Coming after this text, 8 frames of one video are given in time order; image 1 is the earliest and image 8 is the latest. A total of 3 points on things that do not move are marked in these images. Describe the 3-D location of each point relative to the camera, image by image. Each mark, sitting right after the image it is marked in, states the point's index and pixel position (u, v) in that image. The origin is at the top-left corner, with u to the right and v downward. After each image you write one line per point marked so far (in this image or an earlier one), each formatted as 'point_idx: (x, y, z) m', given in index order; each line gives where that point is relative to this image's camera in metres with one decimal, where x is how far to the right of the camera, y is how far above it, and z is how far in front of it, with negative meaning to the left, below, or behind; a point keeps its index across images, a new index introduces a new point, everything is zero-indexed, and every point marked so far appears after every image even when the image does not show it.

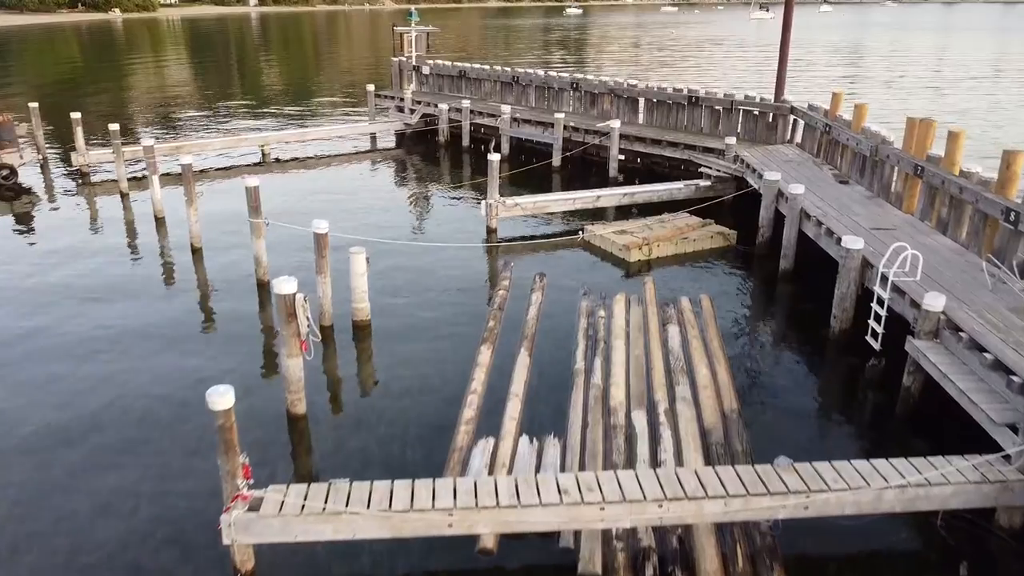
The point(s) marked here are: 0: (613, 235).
0: (+2.0, +1.0, +15.5) m
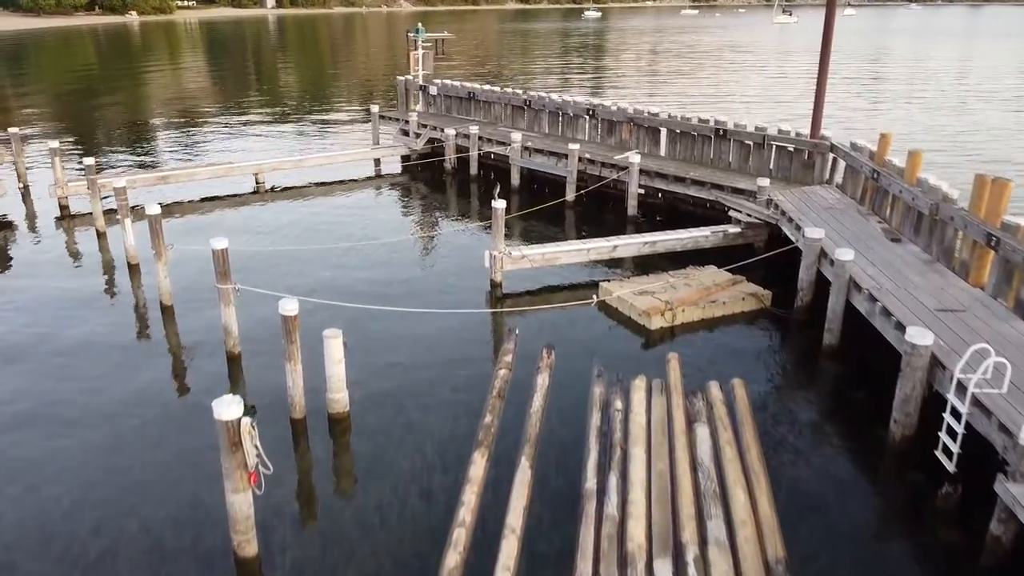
0: (+2.1, -0.1, +13.8) m
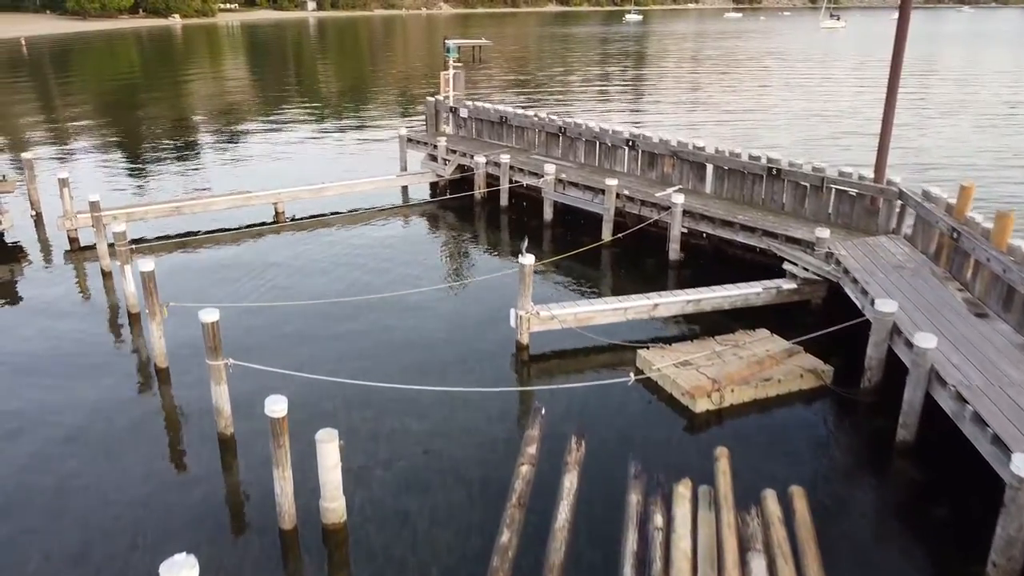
0: (+2.5, -1.2, +12.3) m
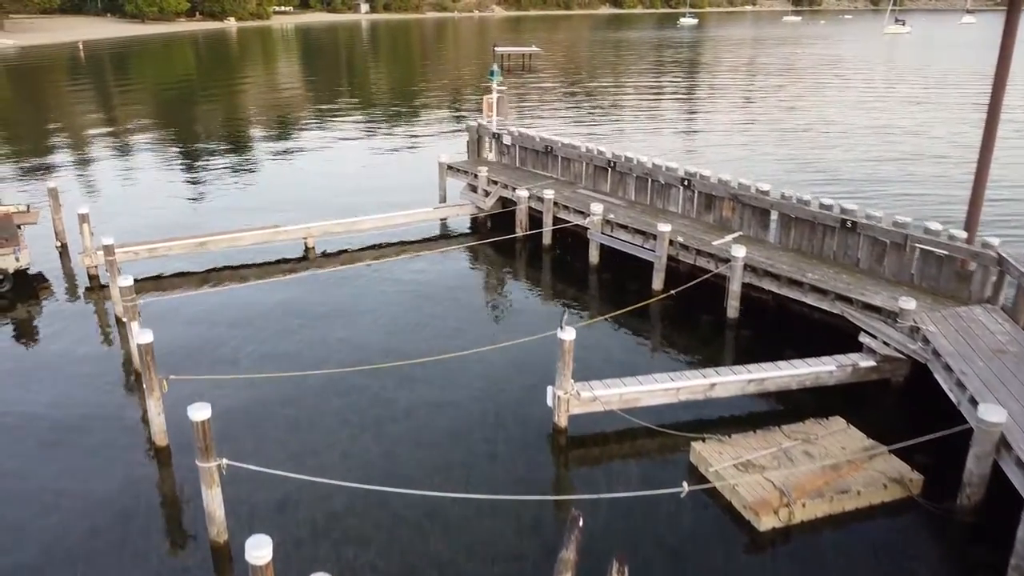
0: (+2.9, -2.4, +10.6) m
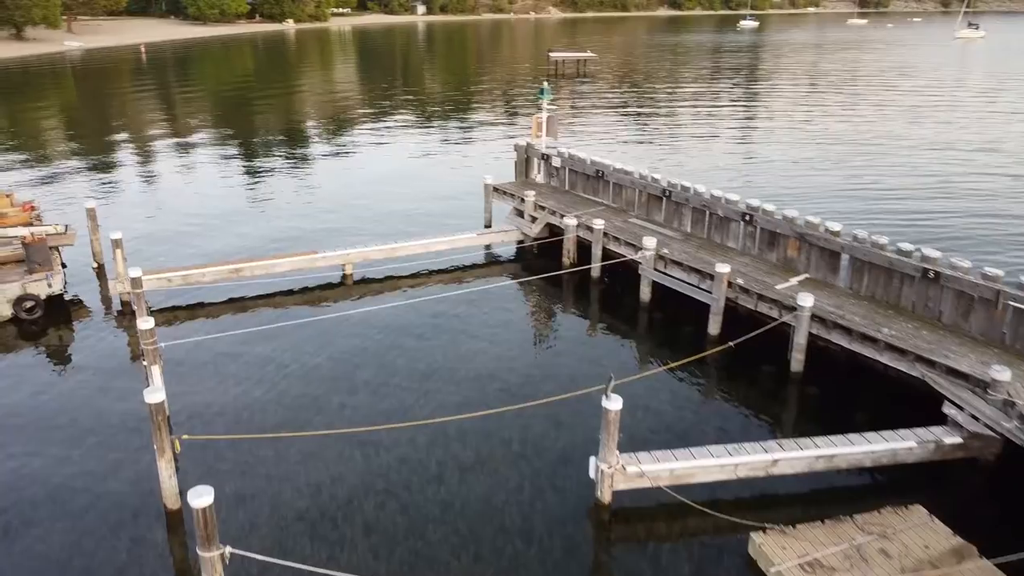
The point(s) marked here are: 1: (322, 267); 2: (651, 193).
0: (+3.3, -3.2, +9.3) m
1: (-4.7, +0.5, +19.7) m
2: (+3.4, +2.3, +19.5) m
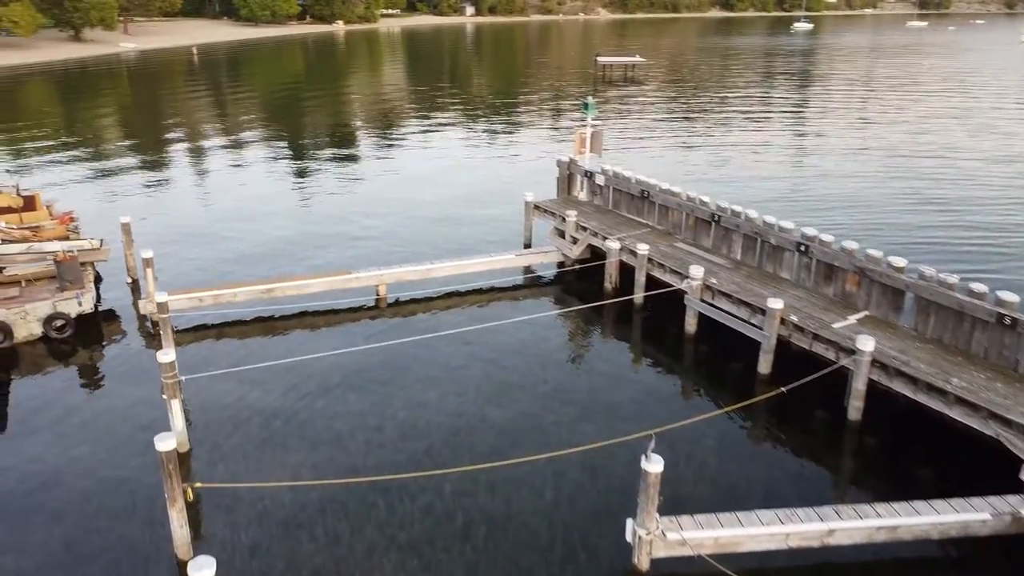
0: (+3.6, -3.9, +8.4) m
1: (-3.7, 0.0, +19.2) m
2: (+4.3, +1.6, +18.6) m
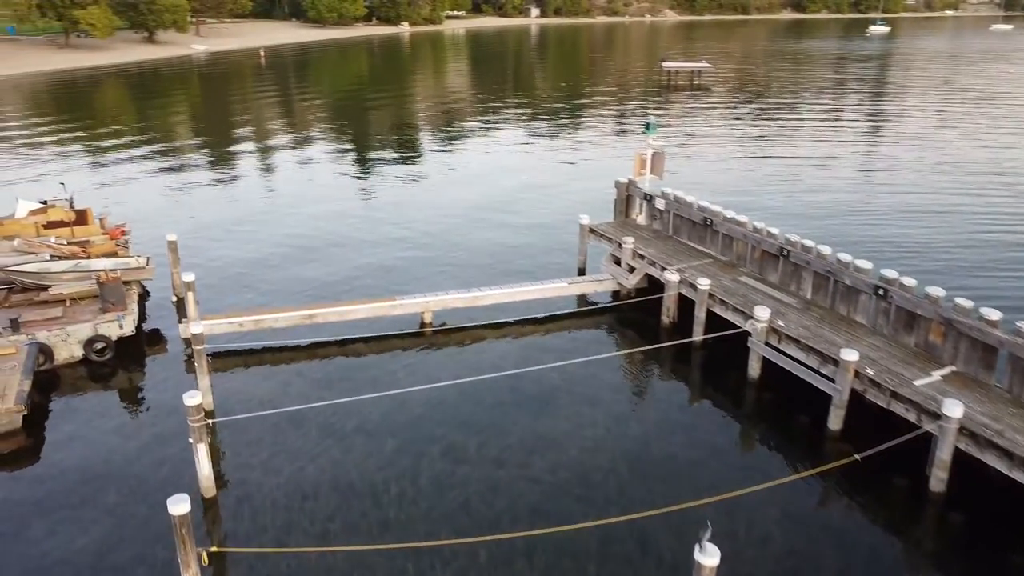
0: (+3.9, -4.7, +7.2) m
1: (-2.6, -0.6, +18.5) m
2: (+5.4, +0.8, +17.3) m
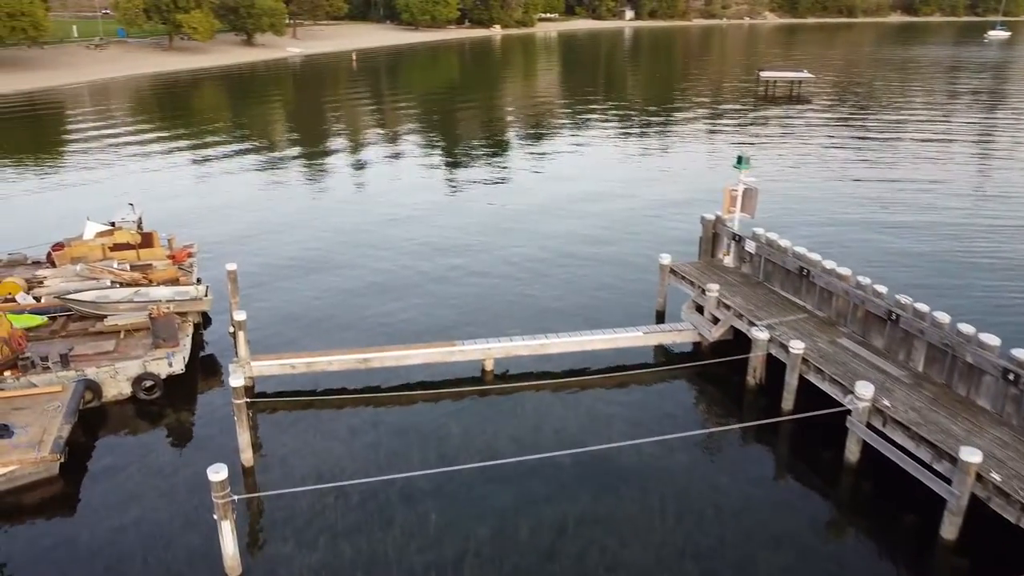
0: (+4.0, -5.8, +5.4) m
1: (-1.1, -1.5, +17.3) m
2: (+6.8, -0.4, +15.2) m
